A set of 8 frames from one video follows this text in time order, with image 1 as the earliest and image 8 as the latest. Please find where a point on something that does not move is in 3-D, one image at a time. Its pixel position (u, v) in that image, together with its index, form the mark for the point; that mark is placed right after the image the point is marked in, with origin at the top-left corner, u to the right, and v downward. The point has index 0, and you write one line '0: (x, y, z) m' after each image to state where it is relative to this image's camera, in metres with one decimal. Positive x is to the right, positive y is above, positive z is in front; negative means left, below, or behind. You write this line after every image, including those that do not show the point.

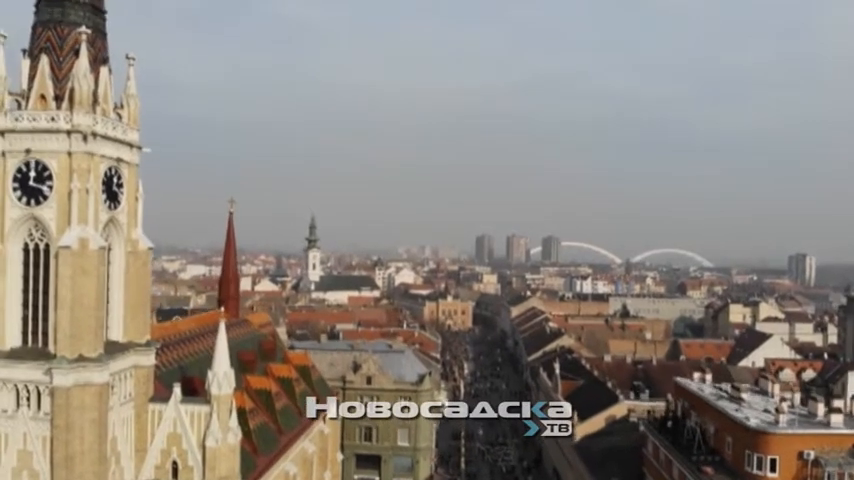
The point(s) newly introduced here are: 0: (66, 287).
0: (-7.4, -1.0, +19.9) m
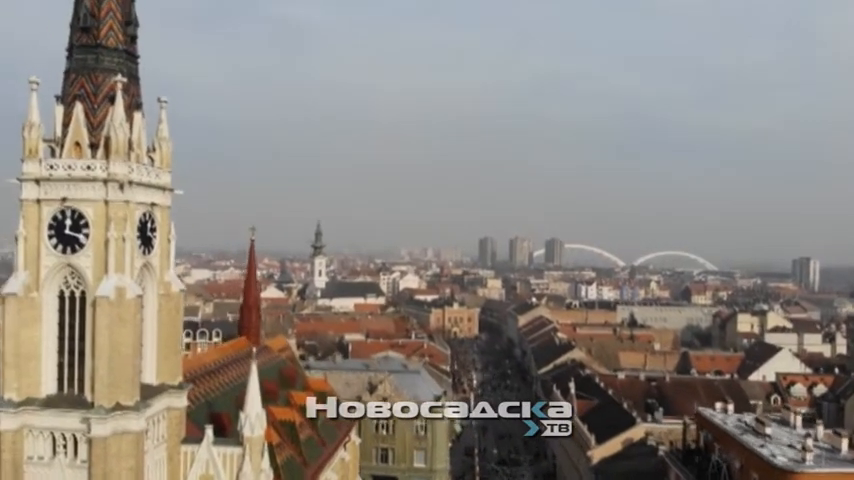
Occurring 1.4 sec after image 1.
0: (-6.6, -2.0, +20.0) m
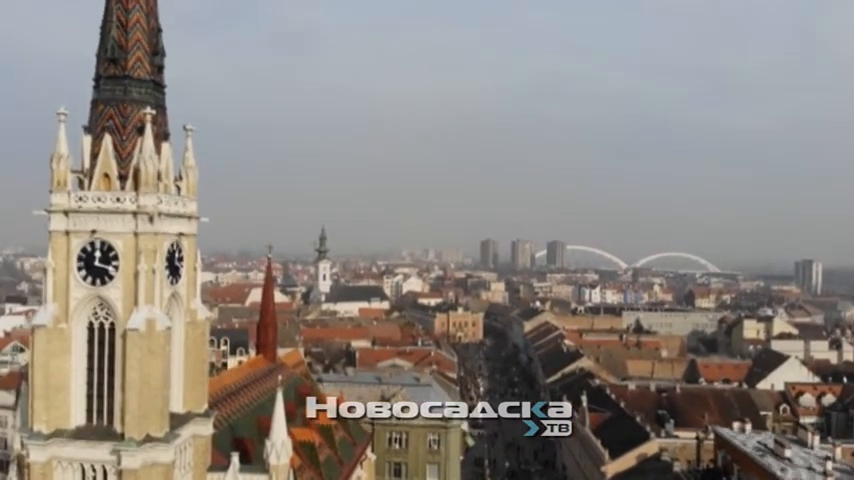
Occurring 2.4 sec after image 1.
0: (-6.0, -2.6, +20.0) m
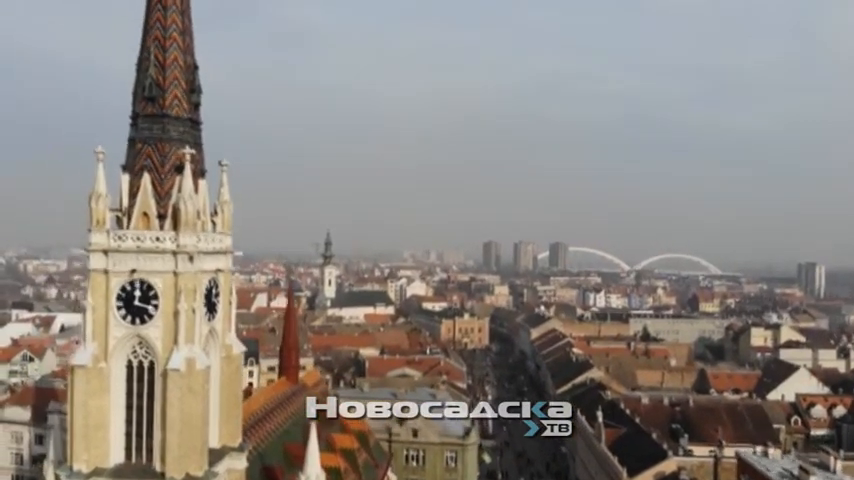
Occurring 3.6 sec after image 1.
0: (-5.2, -3.5, +20.0) m
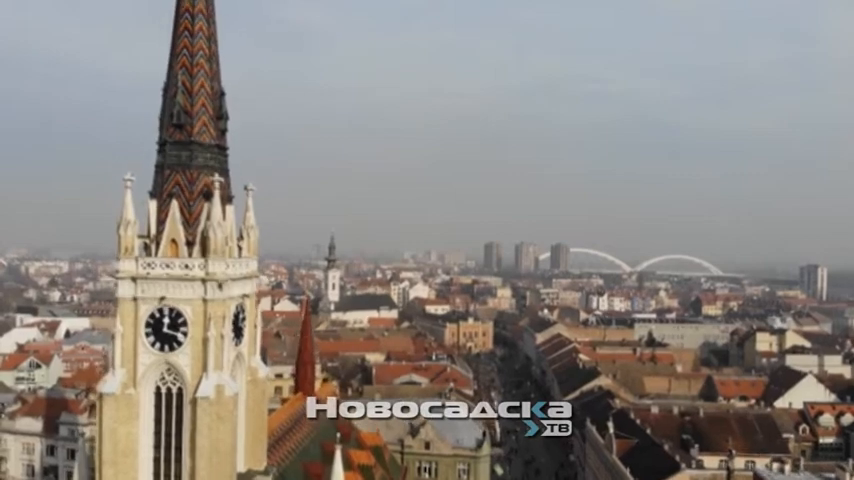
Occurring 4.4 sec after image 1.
0: (-4.6, -4.0, +20.1) m
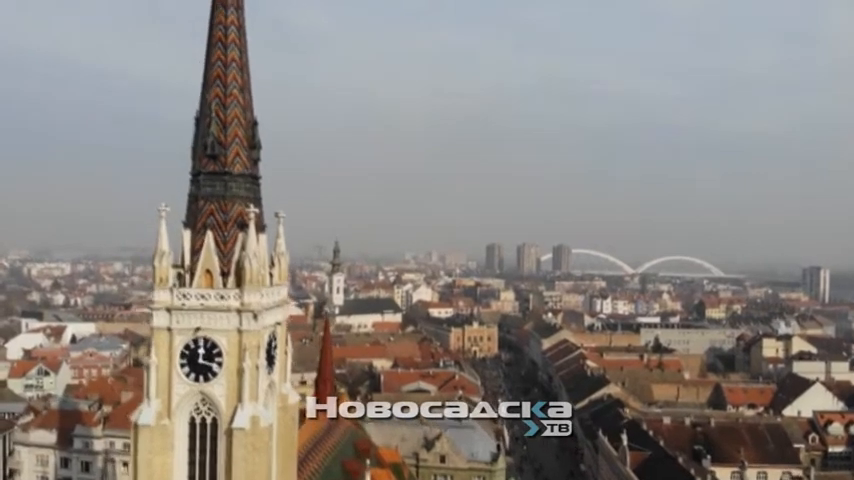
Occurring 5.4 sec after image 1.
0: (-3.9, -4.7, +20.2) m
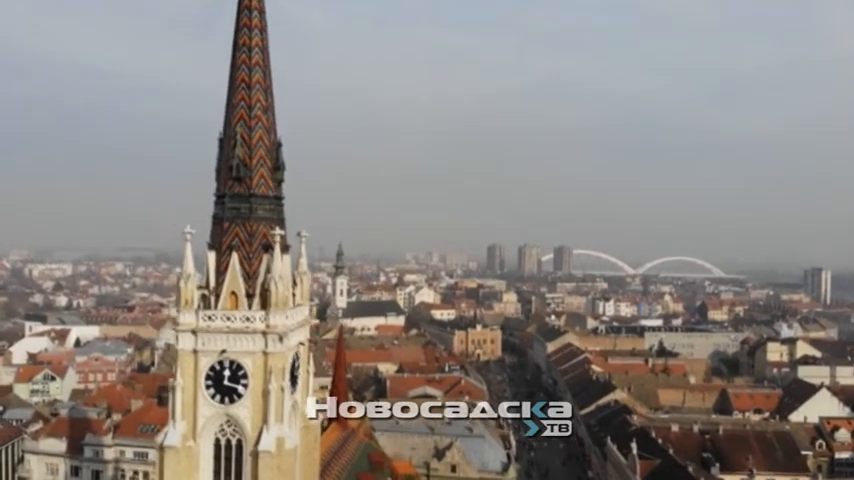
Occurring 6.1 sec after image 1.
0: (-3.4, -5.2, +20.2) m
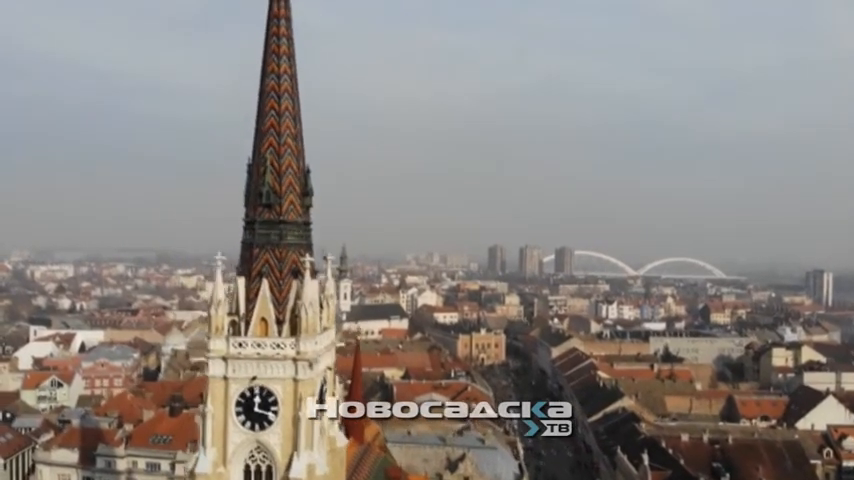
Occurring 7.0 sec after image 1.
0: (-2.7, -5.7, +20.3) m
